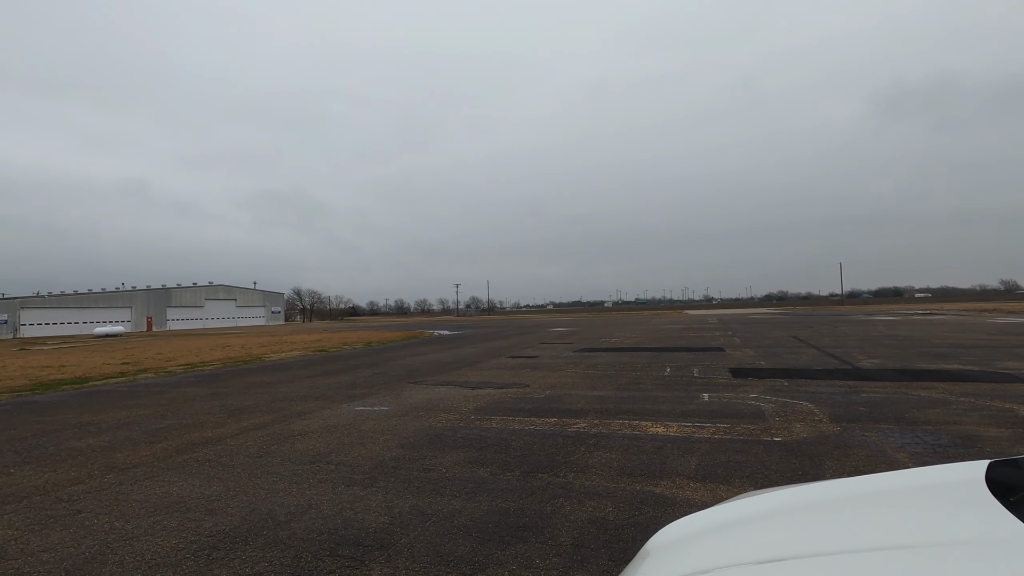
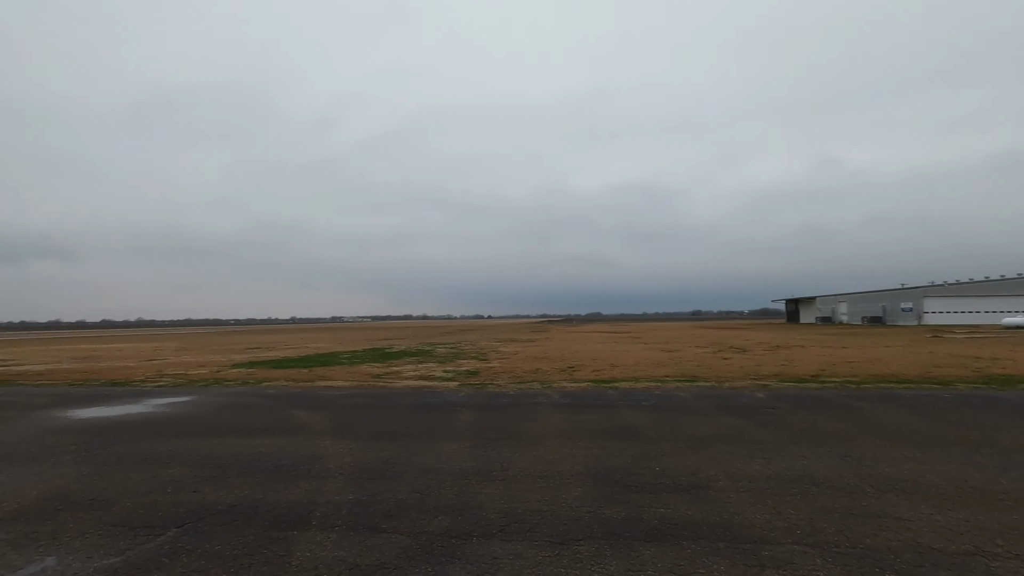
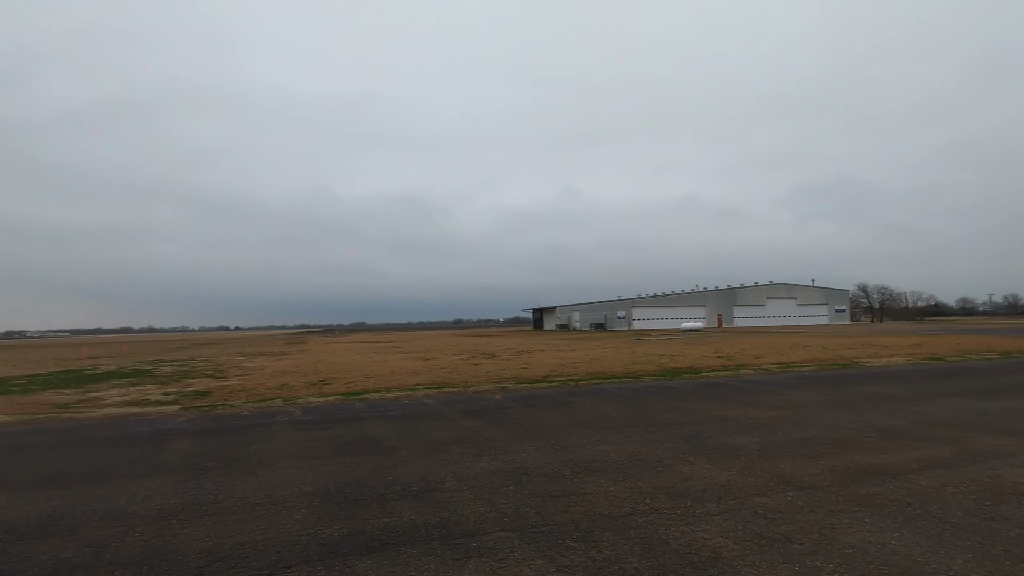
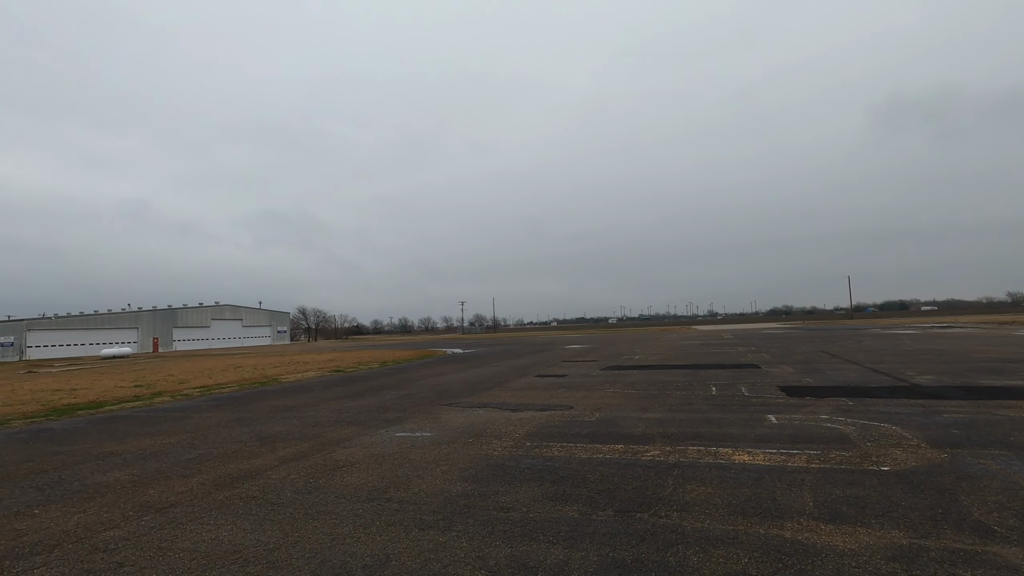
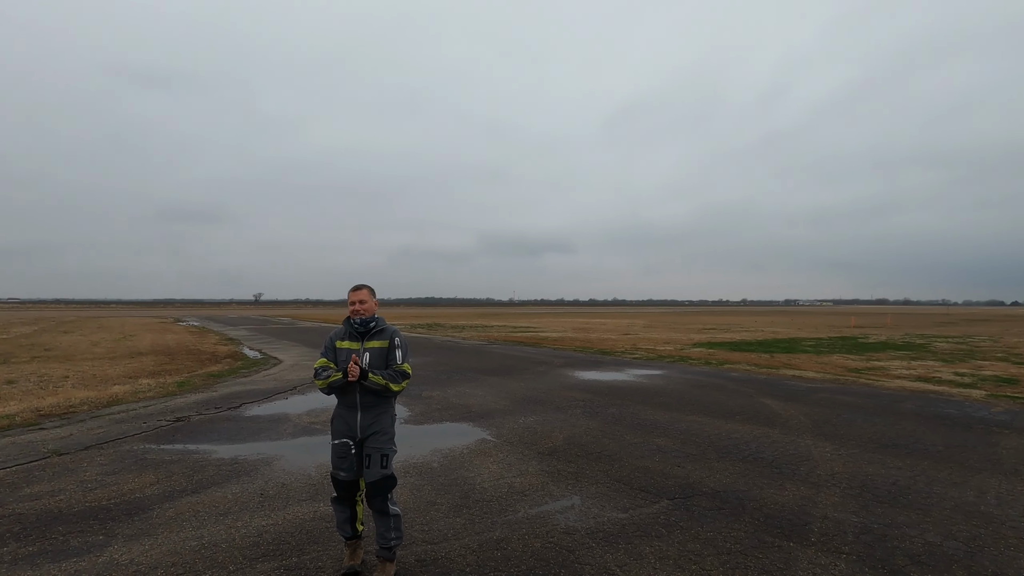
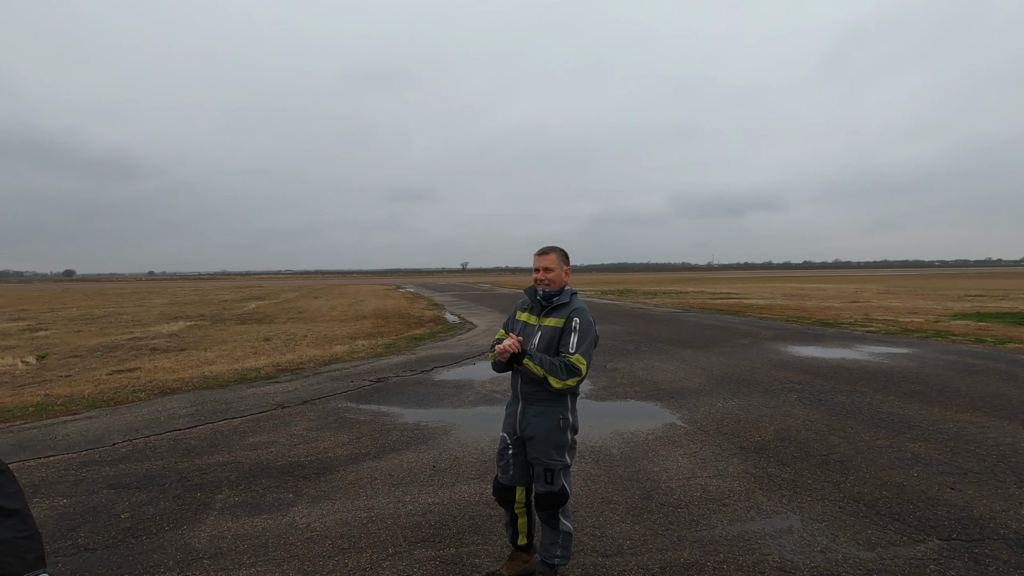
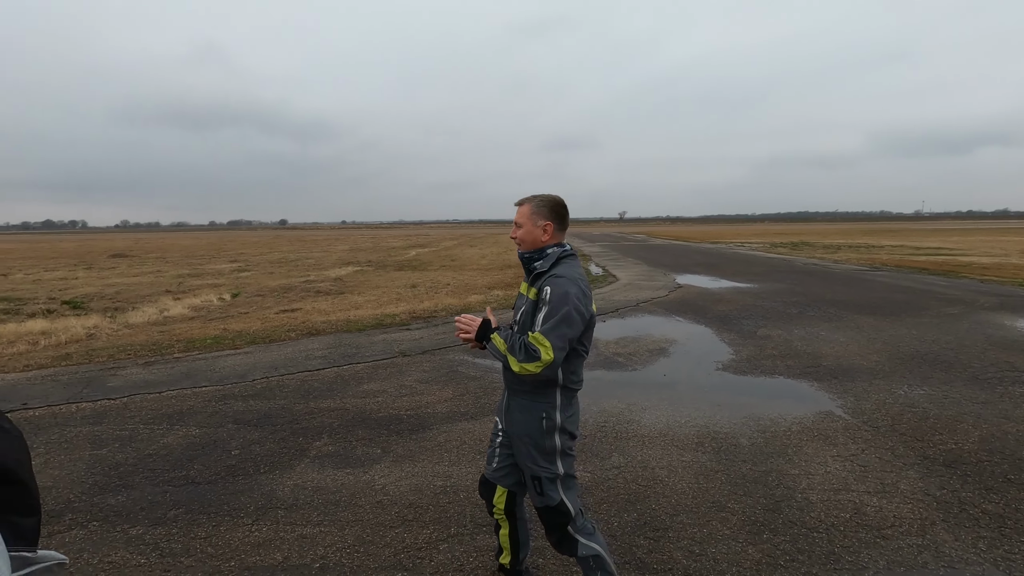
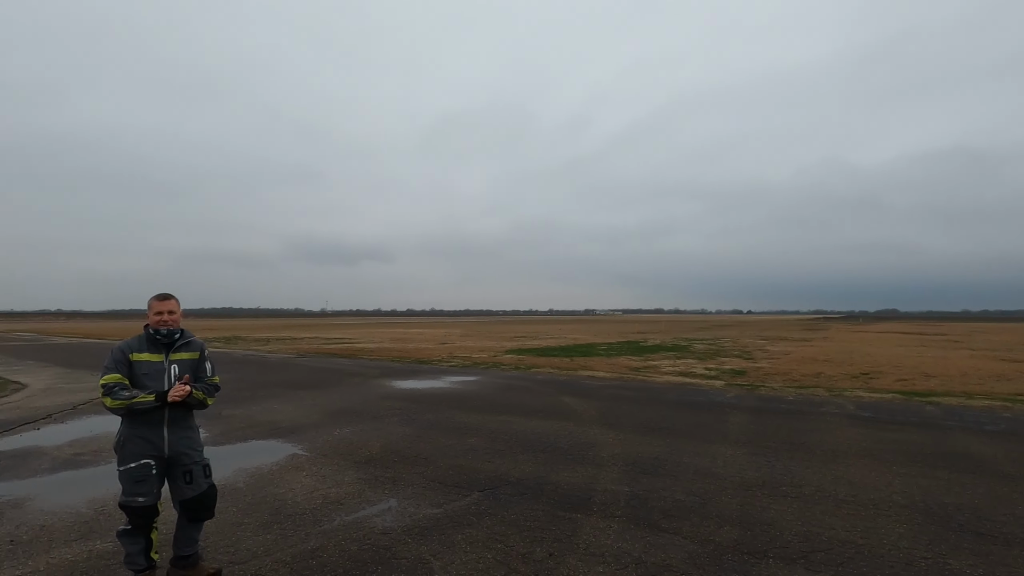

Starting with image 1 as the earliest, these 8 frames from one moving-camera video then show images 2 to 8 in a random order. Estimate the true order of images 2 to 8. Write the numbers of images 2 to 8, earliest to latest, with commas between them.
4, 3, 2, 8, 5, 6, 7
